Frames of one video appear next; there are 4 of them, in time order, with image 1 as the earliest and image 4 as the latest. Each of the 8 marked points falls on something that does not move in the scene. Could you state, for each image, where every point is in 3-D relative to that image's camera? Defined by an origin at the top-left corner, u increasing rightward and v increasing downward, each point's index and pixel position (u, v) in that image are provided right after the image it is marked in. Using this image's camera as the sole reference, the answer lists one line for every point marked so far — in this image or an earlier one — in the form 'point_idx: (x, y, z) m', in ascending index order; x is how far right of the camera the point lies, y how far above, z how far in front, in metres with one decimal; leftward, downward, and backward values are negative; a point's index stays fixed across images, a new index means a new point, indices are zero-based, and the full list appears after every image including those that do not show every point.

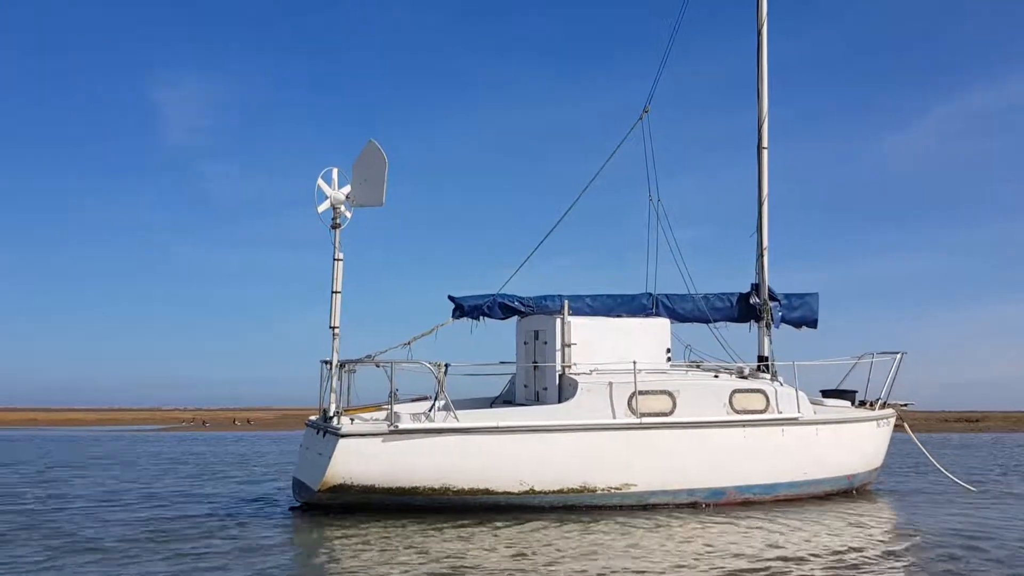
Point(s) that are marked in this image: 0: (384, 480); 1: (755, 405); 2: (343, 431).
0: (-1.4, -2.1, +10.1) m
1: (+3.1, -1.5, +11.8) m
2: (-1.8, -1.5, +9.9) m
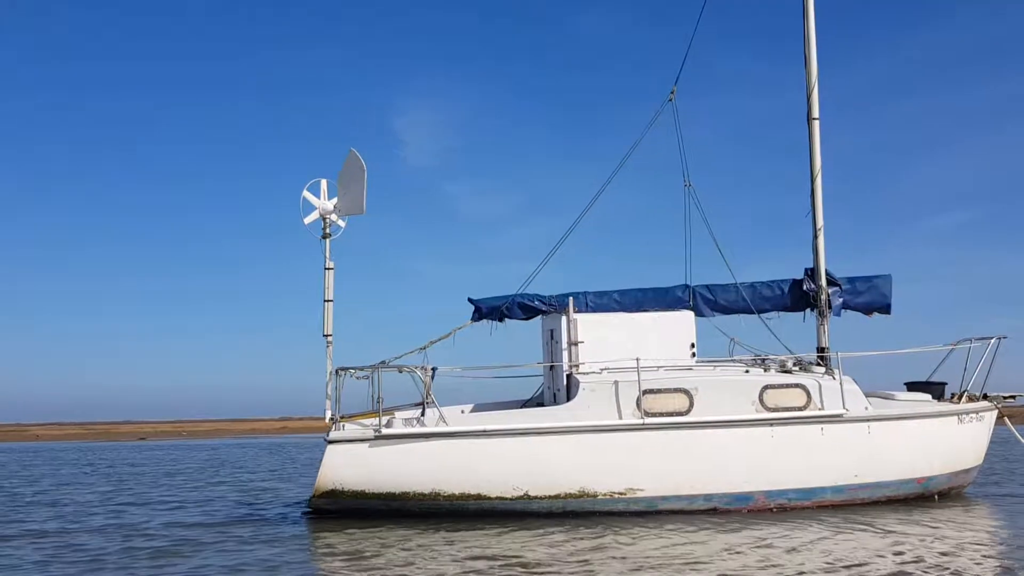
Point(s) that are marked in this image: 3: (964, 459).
0: (-1.5, -2.2, +10.2) m
1: (+3.3, -1.3, +10.8) m
2: (-2.0, -1.6, +10.1) m
3: (+5.8, -2.2, +11.7) m
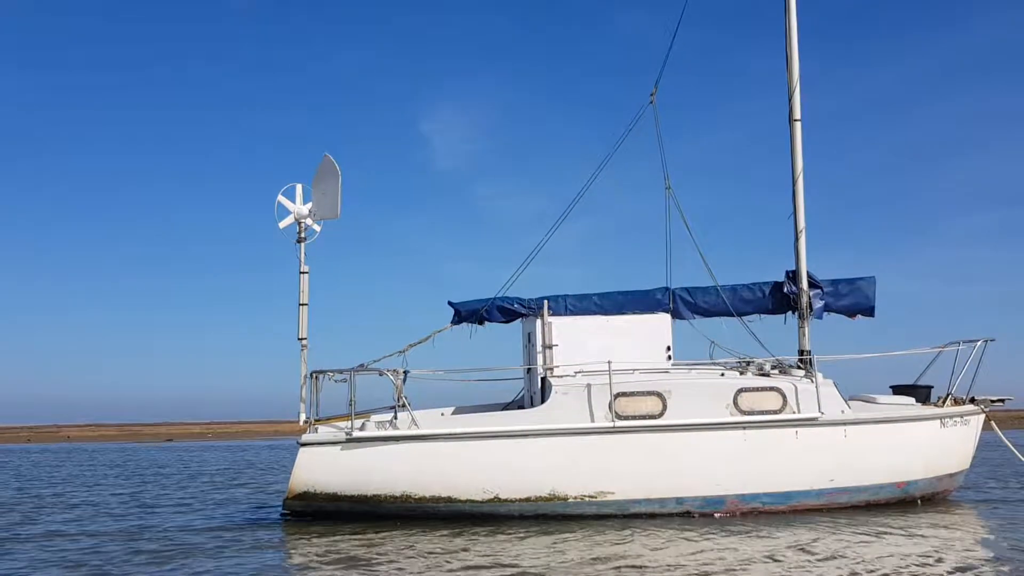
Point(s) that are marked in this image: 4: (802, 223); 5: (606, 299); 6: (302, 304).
0: (-1.8, -2.2, +10.2) m
1: (+3.0, -1.4, +10.7) m
2: (-2.3, -1.7, +10.2) m
3: (+5.5, -2.2, +11.6) m
4: (+3.9, +0.9, +12.2) m
5: (+1.2, -0.1, +12.1) m
6: (-2.4, -0.2, +10.6) m
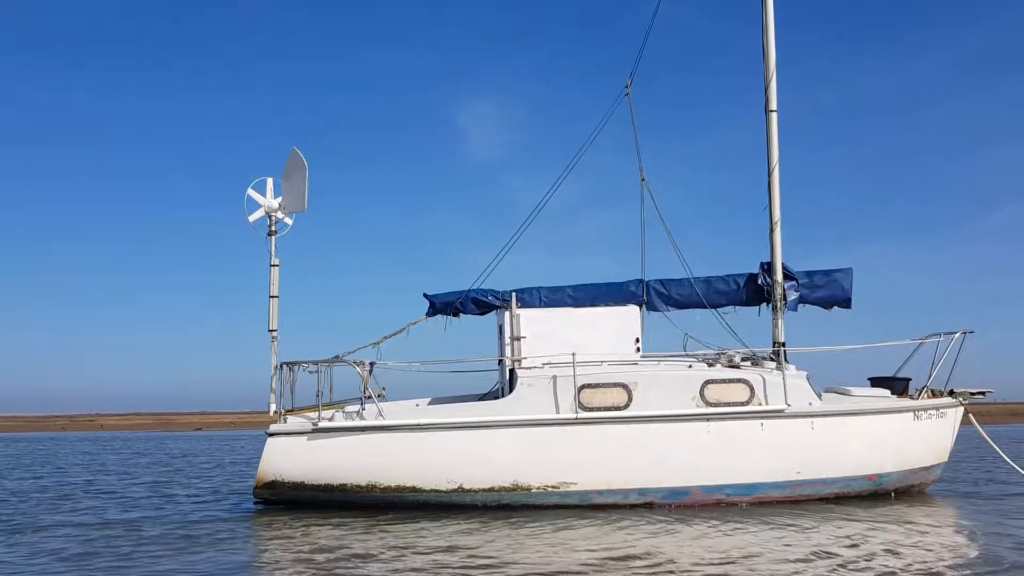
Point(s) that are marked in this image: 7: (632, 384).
0: (-2.2, -2.1, +10.4) m
1: (+2.6, -1.3, +10.7) m
2: (-2.7, -1.6, +10.3) m
3: (+5.1, -2.1, +11.5) m
4: (+3.5, +1.0, +12.1) m
5: (+0.9, 0.0, +12.1) m
6: (-2.8, -0.1, +10.8) m
7: (+1.4, -1.1, +10.6) m
